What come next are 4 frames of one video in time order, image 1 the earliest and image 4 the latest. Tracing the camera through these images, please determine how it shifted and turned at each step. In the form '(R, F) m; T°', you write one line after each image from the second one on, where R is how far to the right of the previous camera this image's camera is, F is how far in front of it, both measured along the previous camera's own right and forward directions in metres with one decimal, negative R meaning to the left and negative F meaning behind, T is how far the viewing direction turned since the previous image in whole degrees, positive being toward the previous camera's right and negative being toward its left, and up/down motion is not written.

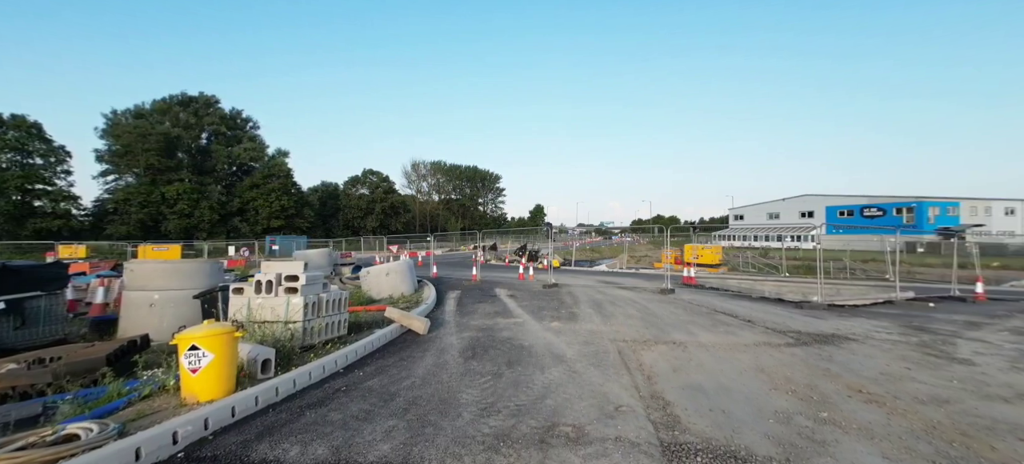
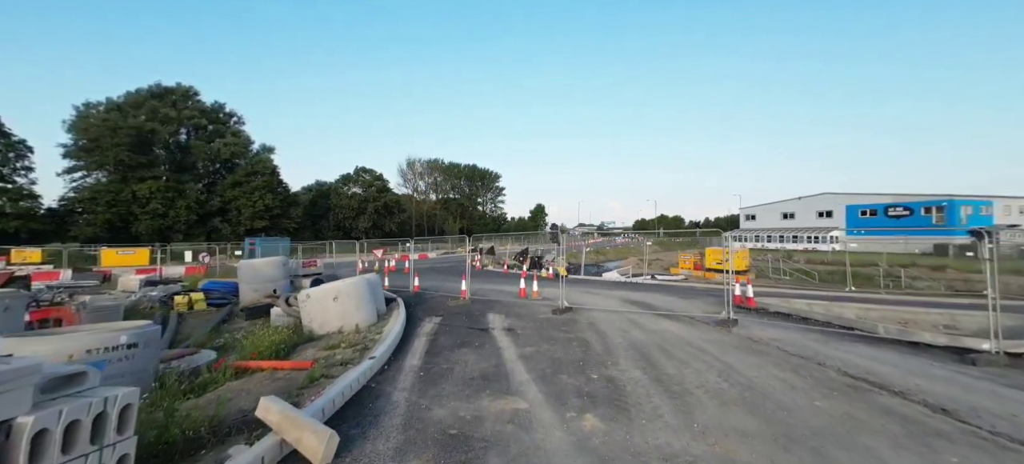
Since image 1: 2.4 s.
(0.0, +3.6) m; 0°
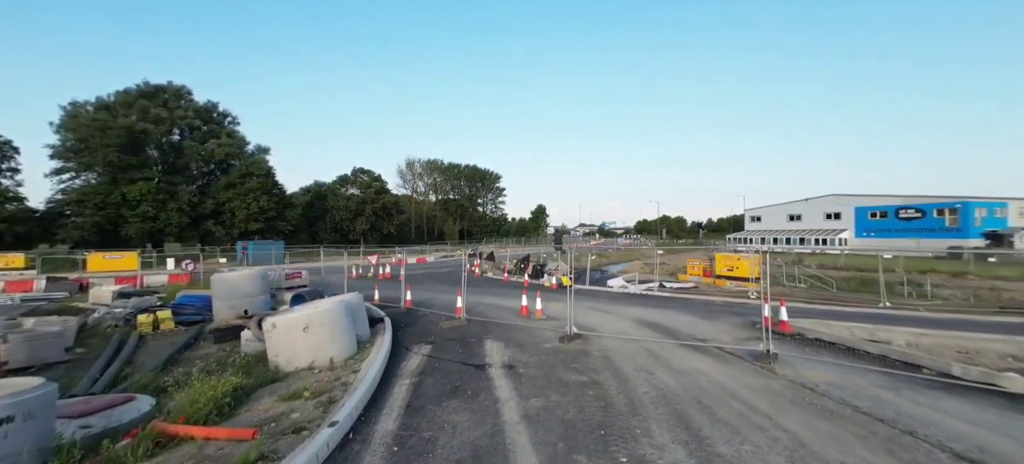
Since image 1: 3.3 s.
(0.0, +1.3) m; 0°
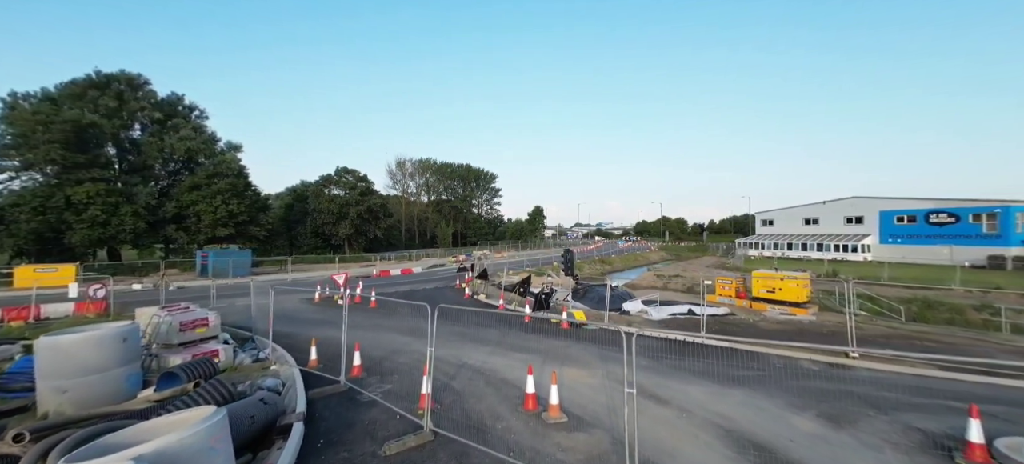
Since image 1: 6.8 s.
(0.0, +4.7) m; +1°
